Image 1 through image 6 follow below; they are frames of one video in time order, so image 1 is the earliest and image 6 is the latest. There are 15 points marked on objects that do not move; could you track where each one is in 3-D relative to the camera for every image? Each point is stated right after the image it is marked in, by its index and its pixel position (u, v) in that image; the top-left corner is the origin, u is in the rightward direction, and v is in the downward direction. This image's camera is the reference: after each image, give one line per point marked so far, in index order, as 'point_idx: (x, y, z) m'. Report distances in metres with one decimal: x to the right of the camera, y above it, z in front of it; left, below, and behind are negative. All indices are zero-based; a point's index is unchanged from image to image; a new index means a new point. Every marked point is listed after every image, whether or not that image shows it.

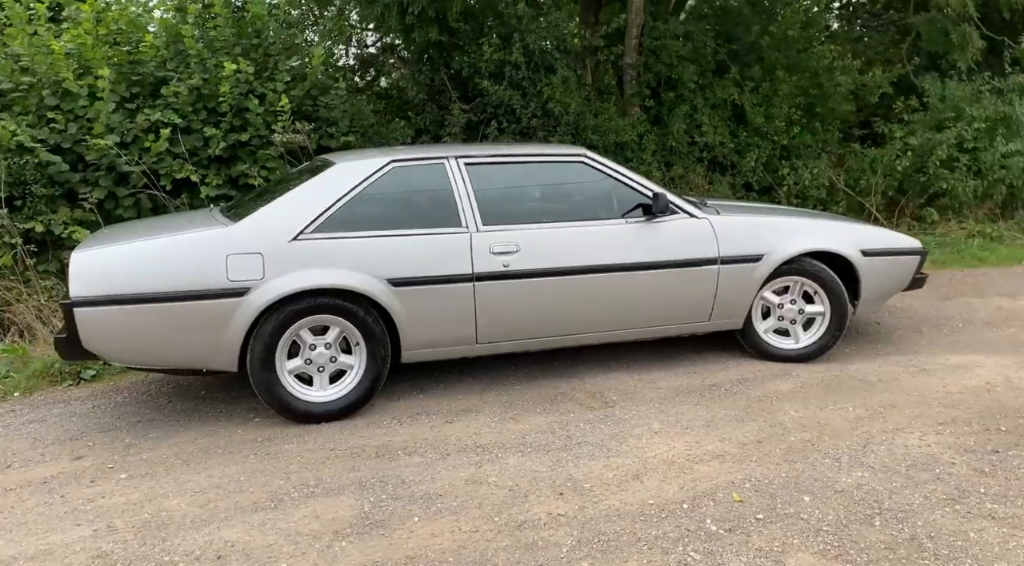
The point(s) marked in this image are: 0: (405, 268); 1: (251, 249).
0: (-0.5, +0.1, +4.1) m
1: (-1.2, +0.2, +3.9) m
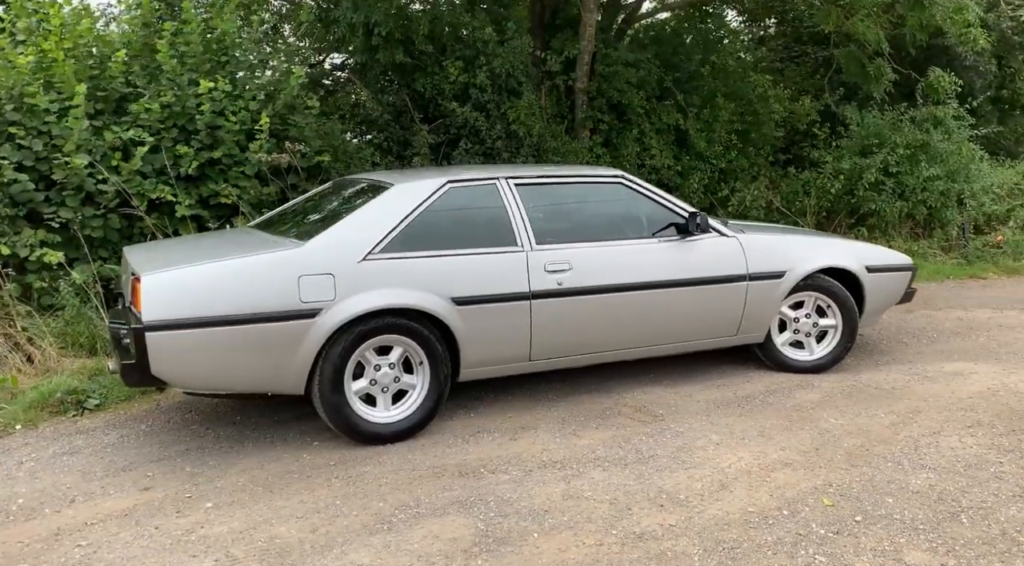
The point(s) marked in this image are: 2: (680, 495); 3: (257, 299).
0: (-0.2, 0.0, +4.1) m
1: (-0.9, +0.1, +3.8) m
2: (+0.7, -0.9, +3.4) m
3: (-1.1, -0.1, +3.7) m
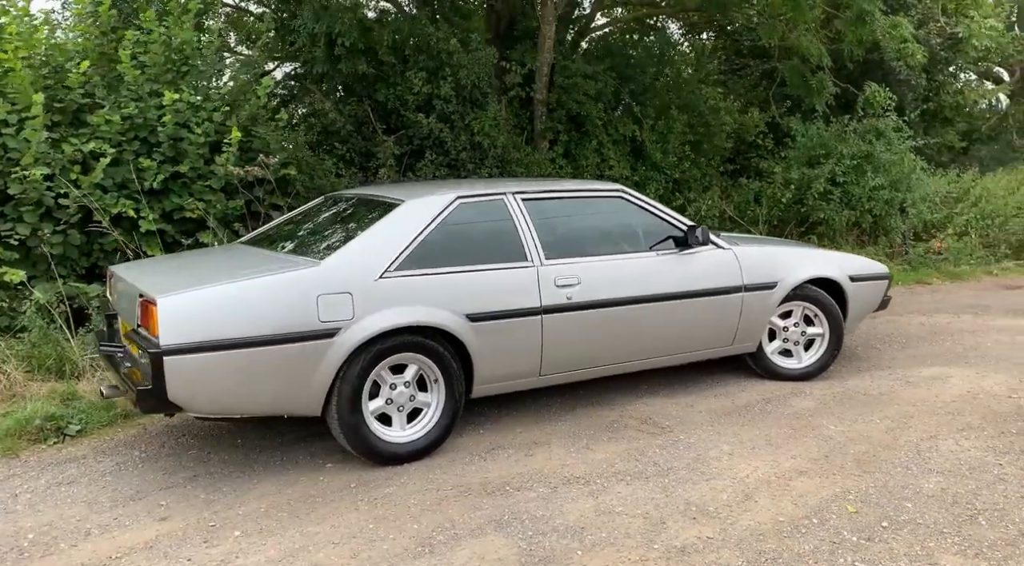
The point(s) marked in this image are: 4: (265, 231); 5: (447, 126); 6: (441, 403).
0: (-0.1, -0.1, +4.1) m
1: (-0.8, 0.0, +3.7) m
2: (+0.9, -1.0, +3.5) m
3: (-1.0, -0.2, +3.6) m
4: (-1.5, +0.3, +5.1) m
5: (-0.9, +2.0, +10.3) m
6: (-0.4, -0.6, +4.0) m
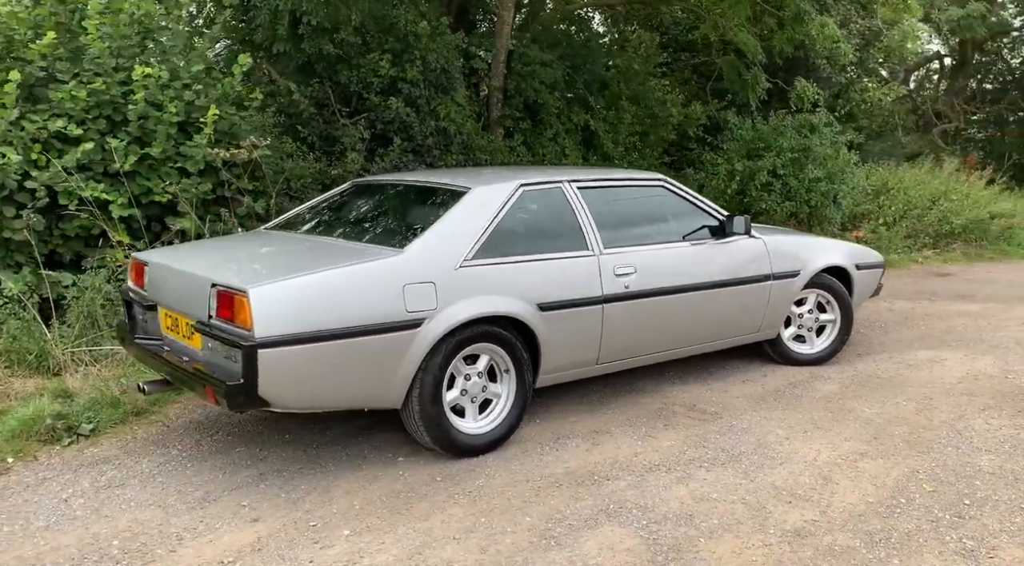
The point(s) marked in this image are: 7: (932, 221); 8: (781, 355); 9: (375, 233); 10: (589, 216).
0: (+0.2, 0.0, +4.1) m
1: (-0.4, 0.0, +3.6) m
2: (+1.3, -0.9, +3.6) m
3: (-0.6, -0.1, +3.4) m
4: (-1.2, +0.4, +4.9) m
5: (-1.3, +2.2, +10.1) m
6: (0.0, -0.5, +4.0) m
7: (+7.6, +1.1, +14.7) m
8: (+1.9, -0.5, +5.7) m
9: (-0.7, +0.3, +4.2) m
10: (+0.4, +0.4, +4.4) m
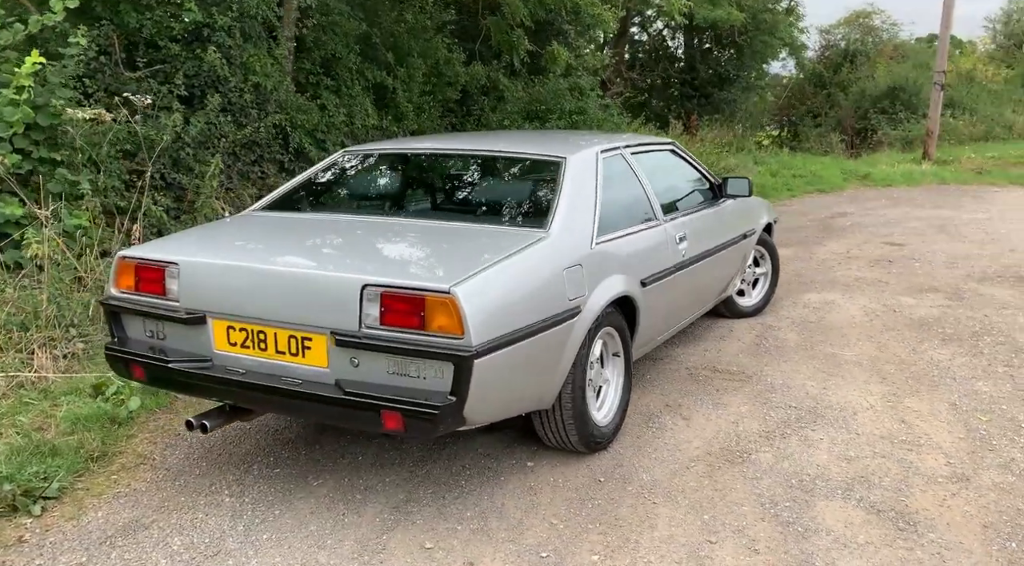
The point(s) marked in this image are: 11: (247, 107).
0: (+0.6, +0.1, +3.8) m
1: (+0.2, +0.1, +3.2) m
2: (+1.9, -0.7, +3.8) m
3: (+0.1, -0.1, +3.0) m
4: (-1.0, +0.4, +4.1) m
5: (-3.1, +2.4, +8.8) m
6: (+0.5, -0.4, +3.7) m
7: (+3.6, +2.2, +16.3) m
8: (+1.7, -0.2, +6.0) m
9: (-0.3, +0.3, +3.6) m
10: (+0.7, +0.5, +4.2) m
11: (-2.7, +1.8, +8.4) m
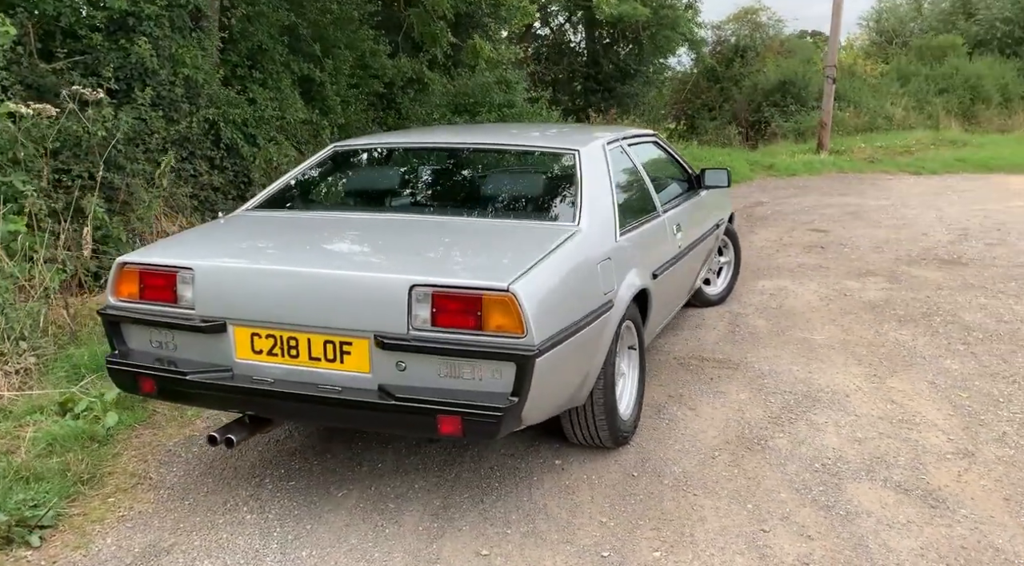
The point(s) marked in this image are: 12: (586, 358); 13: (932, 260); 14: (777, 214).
0: (+0.7, +0.1, +3.8) m
1: (+0.4, +0.1, +3.2) m
2: (+1.9, -0.7, +4.0) m
3: (+0.3, -0.1, +2.9) m
4: (-1.0, +0.4, +3.9) m
5: (-3.6, +2.4, +8.4) m
6: (+0.6, -0.4, +3.7) m
7: (+2.2, +2.4, +16.6) m
8: (+1.5, -0.1, +6.1) m
9: (-0.2, +0.4, +3.5) m
10: (+0.7, +0.6, +4.2) m
11: (-3.2, +1.8, +7.9) m
12: (+0.3, -0.3, +3.0) m
13: (+4.9, +0.3, +9.3) m
14: (+4.8, +1.3, +14.5) m
